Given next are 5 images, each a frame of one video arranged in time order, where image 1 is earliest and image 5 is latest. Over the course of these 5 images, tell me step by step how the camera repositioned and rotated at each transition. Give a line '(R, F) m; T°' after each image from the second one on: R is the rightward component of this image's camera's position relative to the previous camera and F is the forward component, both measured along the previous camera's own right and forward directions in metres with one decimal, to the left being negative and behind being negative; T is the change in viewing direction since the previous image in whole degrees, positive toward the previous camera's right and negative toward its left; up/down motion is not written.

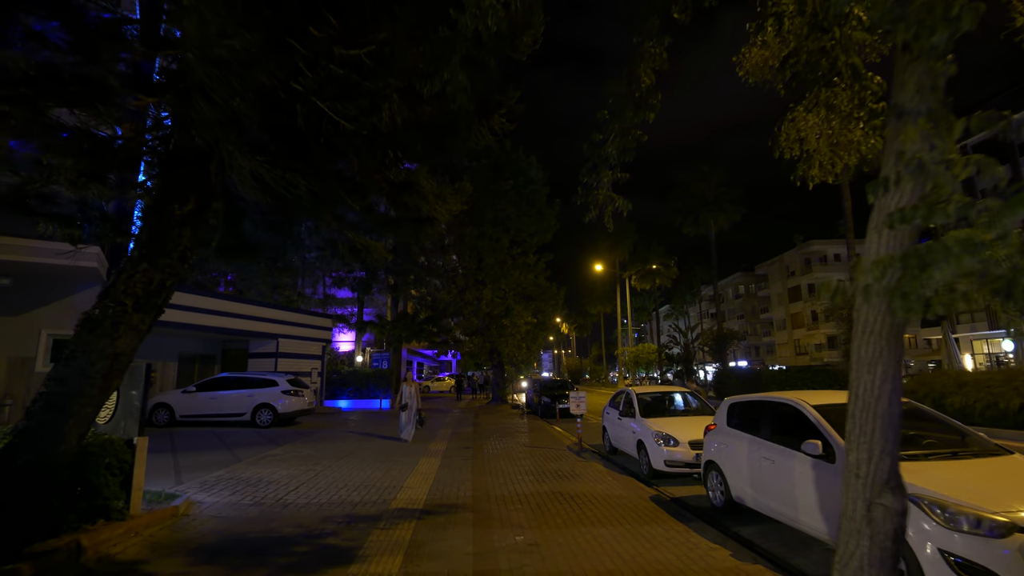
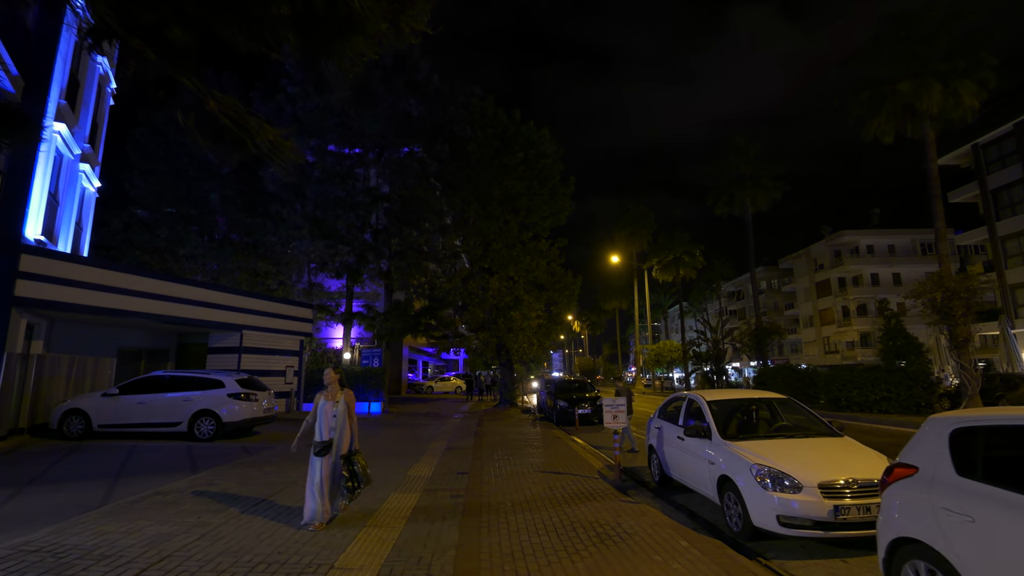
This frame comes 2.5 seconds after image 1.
(0.0, +3.5) m; -1°
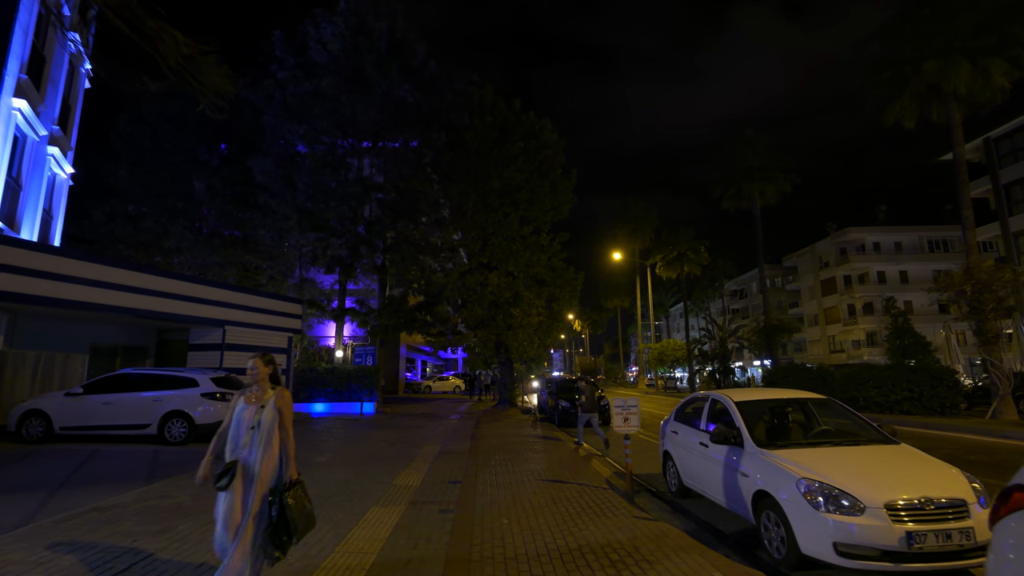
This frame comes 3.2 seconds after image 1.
(0.0, +1.0) m; 0°
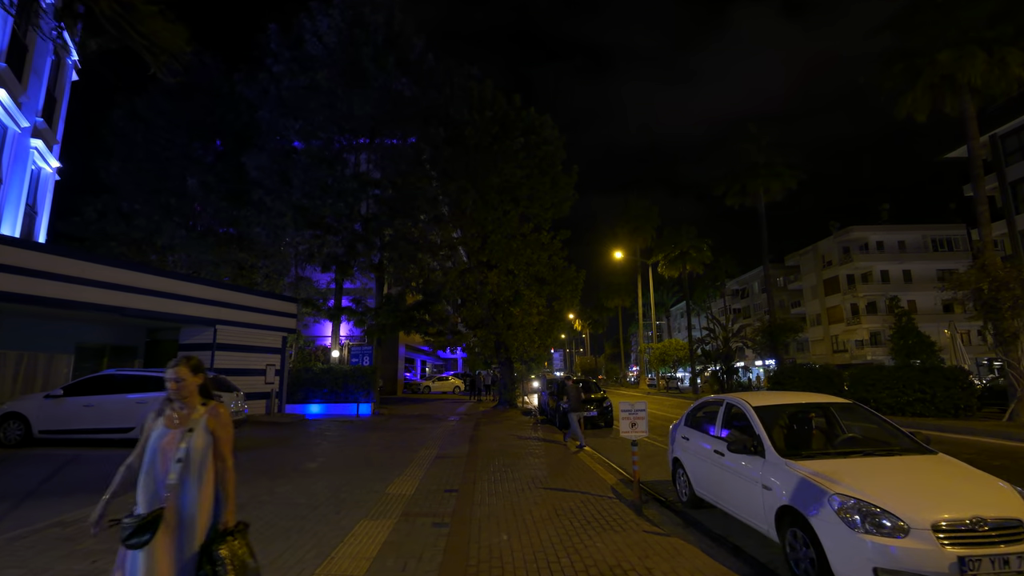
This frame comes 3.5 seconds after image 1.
(0.0, +0.5) m; 0°
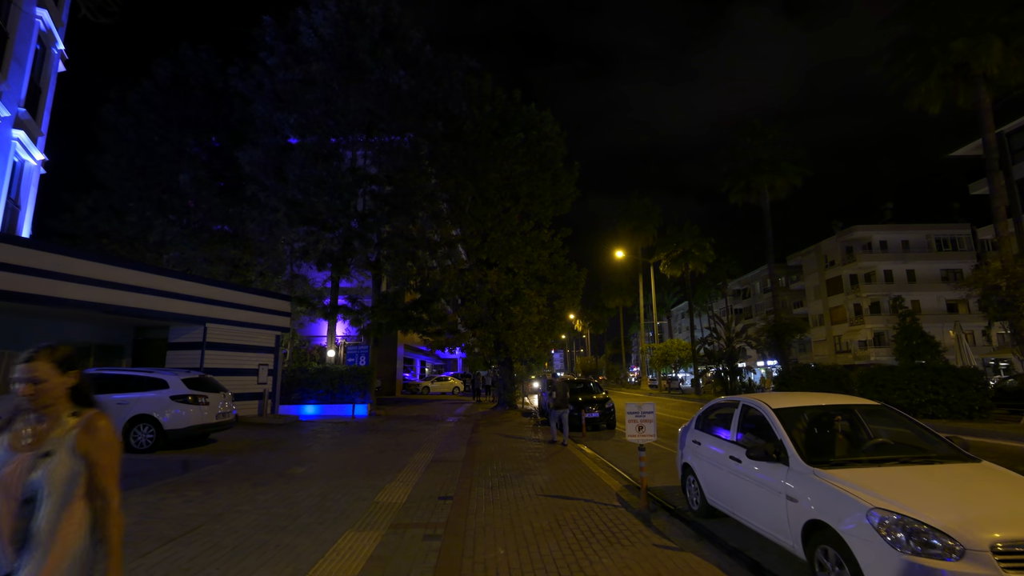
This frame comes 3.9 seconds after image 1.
(0.0, +0.5) m; 0°
